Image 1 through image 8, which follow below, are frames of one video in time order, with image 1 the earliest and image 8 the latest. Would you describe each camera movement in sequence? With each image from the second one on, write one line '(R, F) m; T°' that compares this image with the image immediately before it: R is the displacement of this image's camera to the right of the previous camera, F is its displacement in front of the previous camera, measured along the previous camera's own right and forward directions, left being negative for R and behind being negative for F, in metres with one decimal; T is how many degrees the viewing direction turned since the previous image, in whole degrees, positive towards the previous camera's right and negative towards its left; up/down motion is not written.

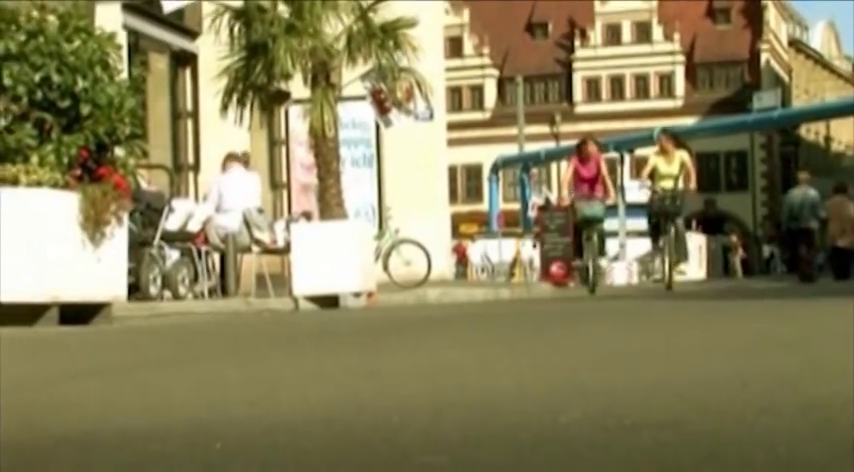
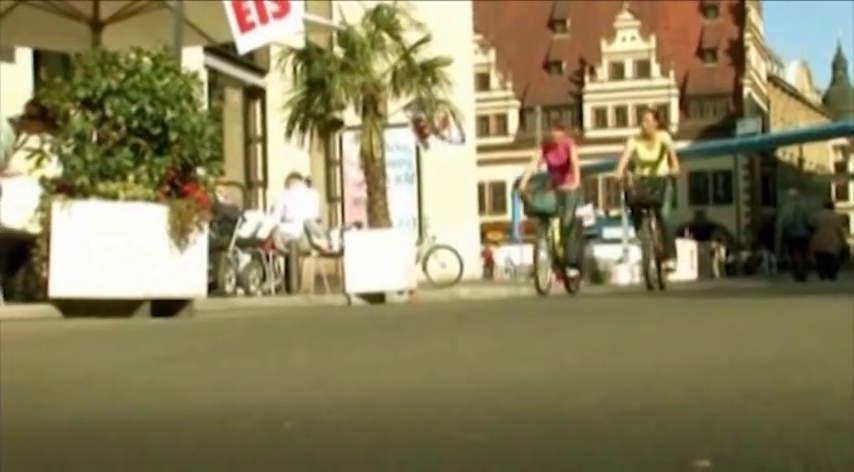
(+0.2, -1.3) m; -3°
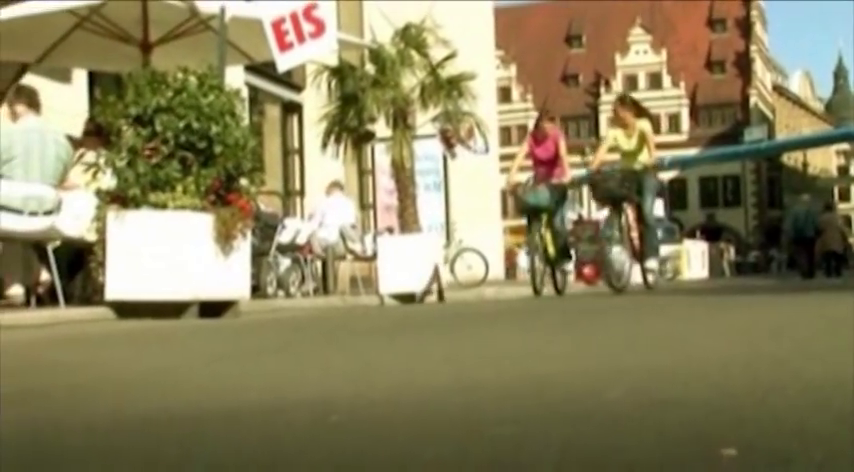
(+0.1, -0.6) m; -2°
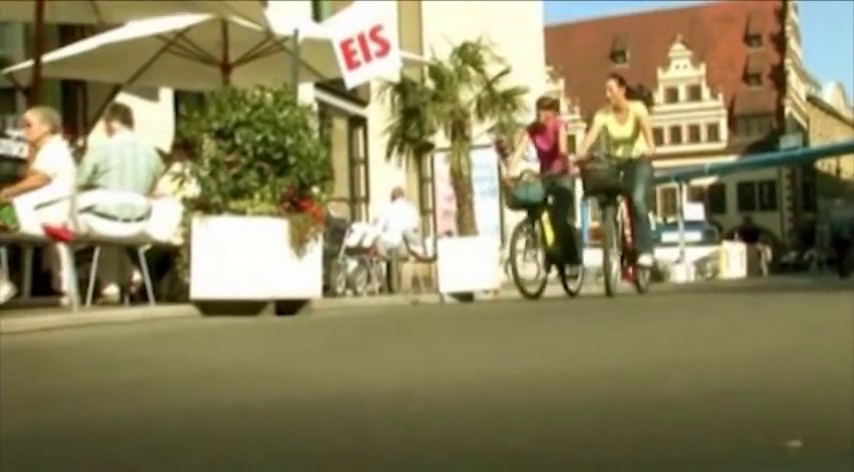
(+0.2, -0.7) m; -4°
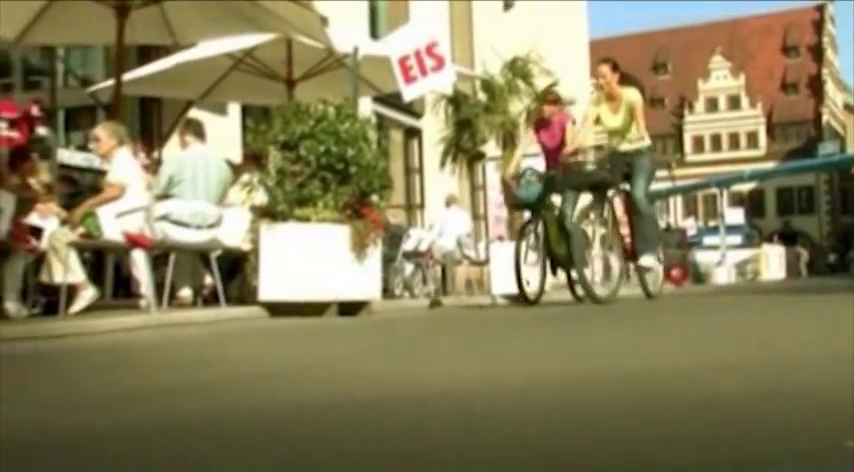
(+0.2, -0.6) m; -4°
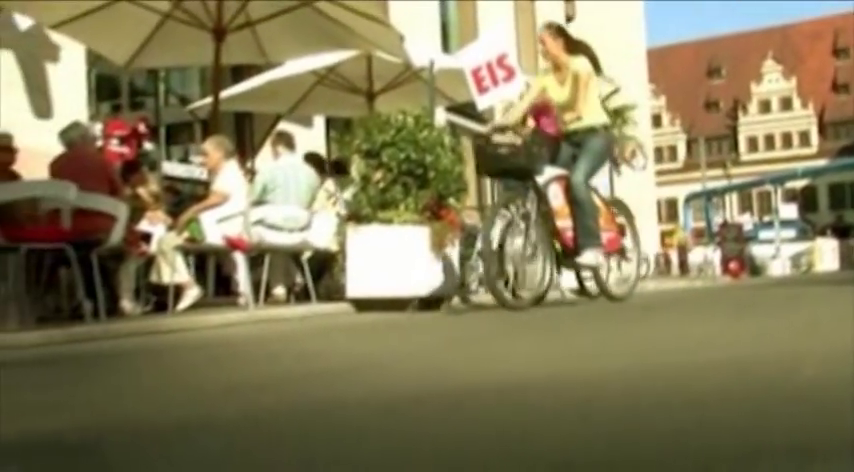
(+0.3, -0.8) m; -5°
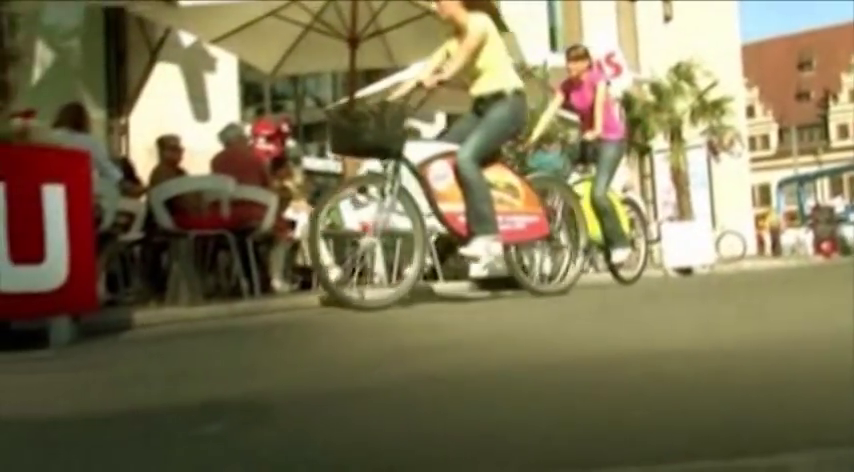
(+0.3, -1.2) m; -7°
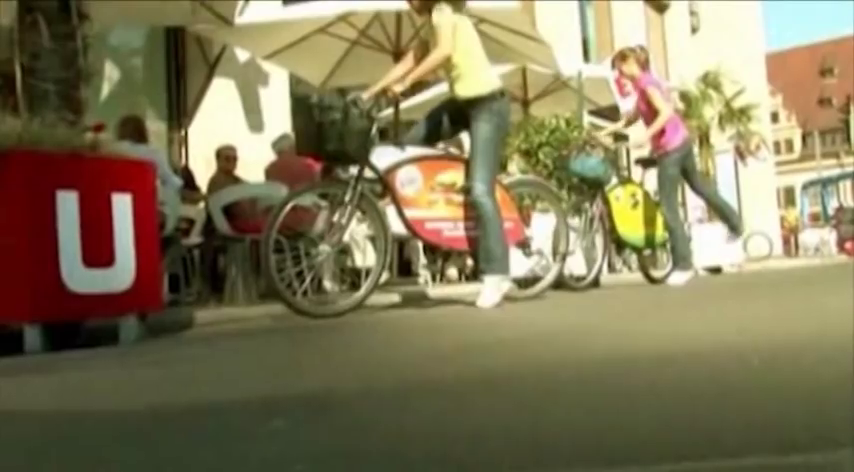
(+0.1, -0.7) m; -3°
